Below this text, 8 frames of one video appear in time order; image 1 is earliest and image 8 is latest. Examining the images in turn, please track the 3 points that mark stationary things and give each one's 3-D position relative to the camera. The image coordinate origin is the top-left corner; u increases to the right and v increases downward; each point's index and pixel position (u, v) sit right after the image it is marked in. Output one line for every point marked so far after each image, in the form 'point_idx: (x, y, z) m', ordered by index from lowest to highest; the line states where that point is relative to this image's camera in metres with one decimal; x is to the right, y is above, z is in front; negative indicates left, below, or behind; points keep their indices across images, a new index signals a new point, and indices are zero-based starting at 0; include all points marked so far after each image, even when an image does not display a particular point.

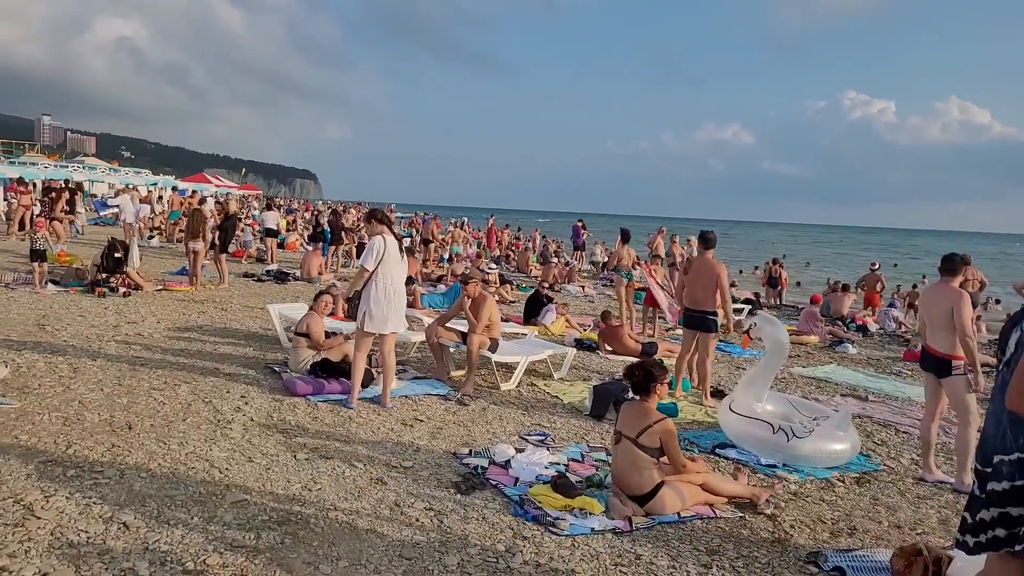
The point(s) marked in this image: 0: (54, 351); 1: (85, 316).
0: (-4.5, -0.6, +7.1) m
1: (-5.5, -0.4, +9.2) m
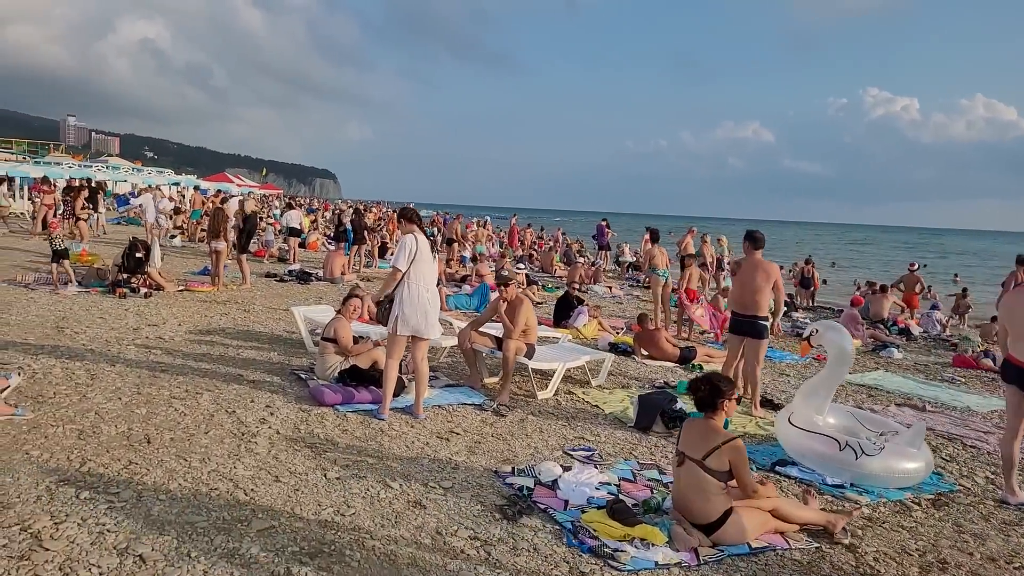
0: (-4.1, -0.6, +6.8) m
1: (-5.0, -0.4, +9.0) m
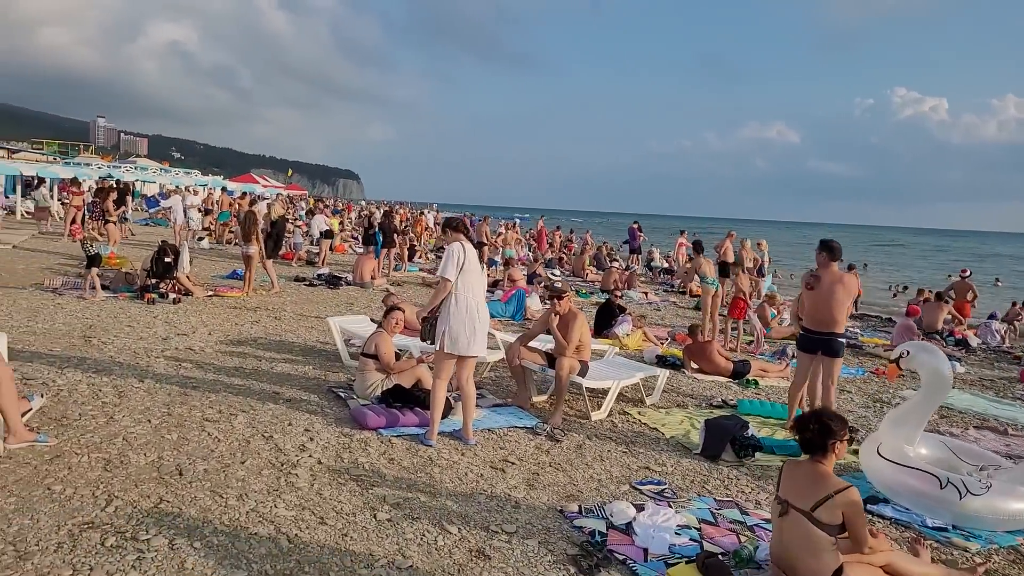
0: (-3.7, -0.7, +6.4) m
1: (-4.5, -0.5, +8.6) m
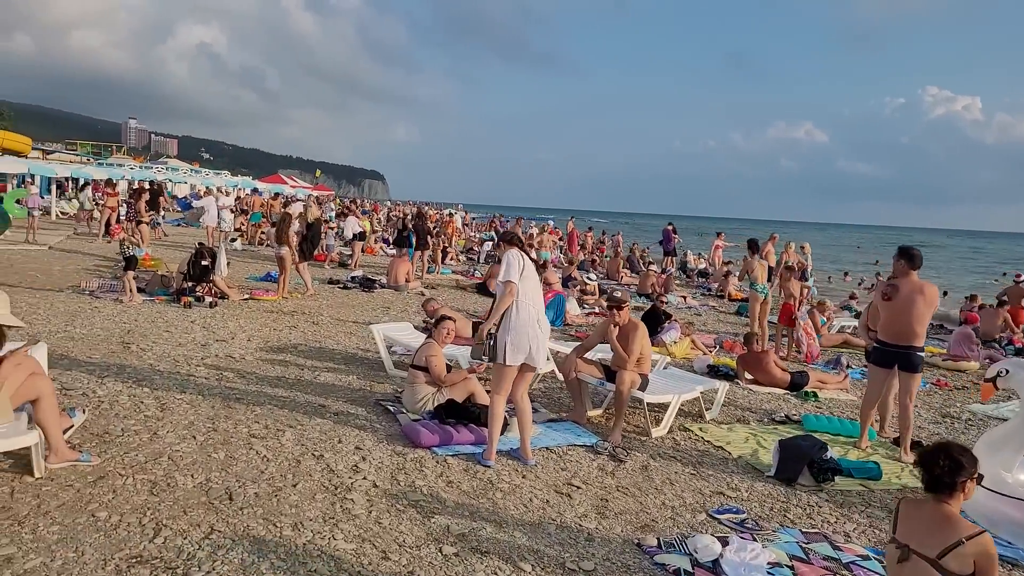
0: (-3.2, -0.8, +6.2) m
1: (-4.0, -0.5, +8.4) m
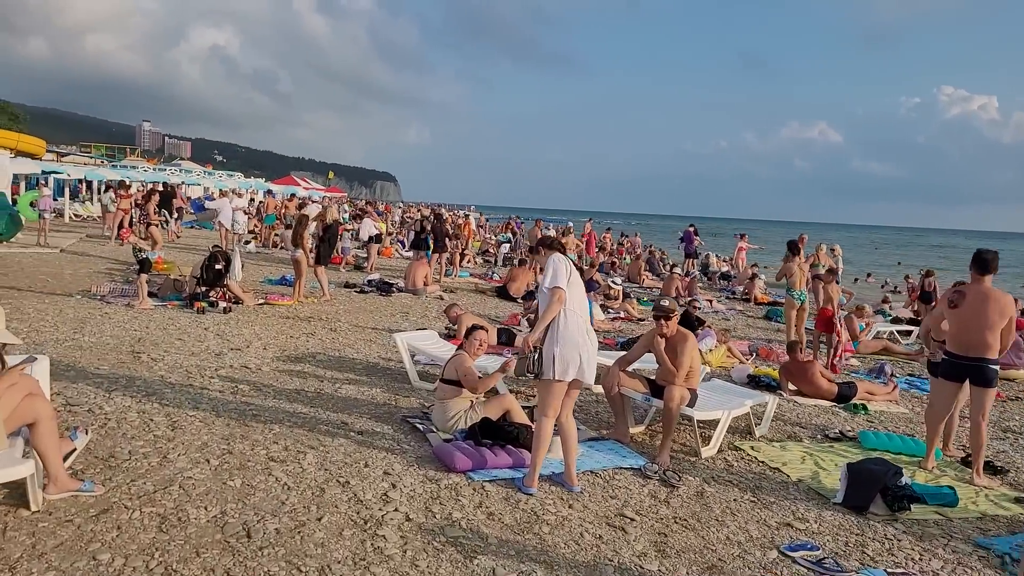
0: (-2.9, -0.8, +5.8) m
1: (-3.6, -0.6, +8.0) m
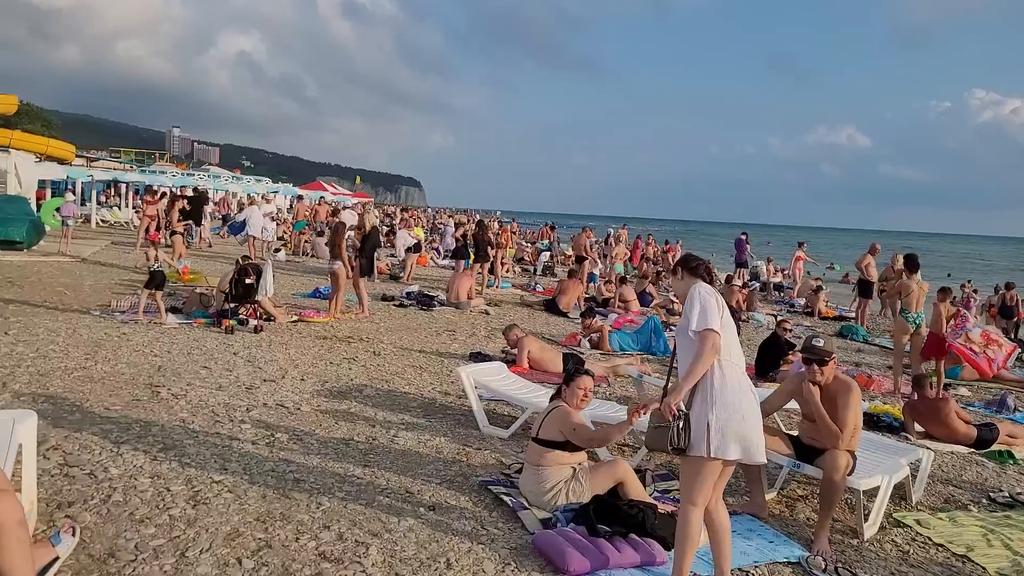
0: (-2.2, -1.0, +4.7) m
1: (-2.9, -0.8, +7.0) m
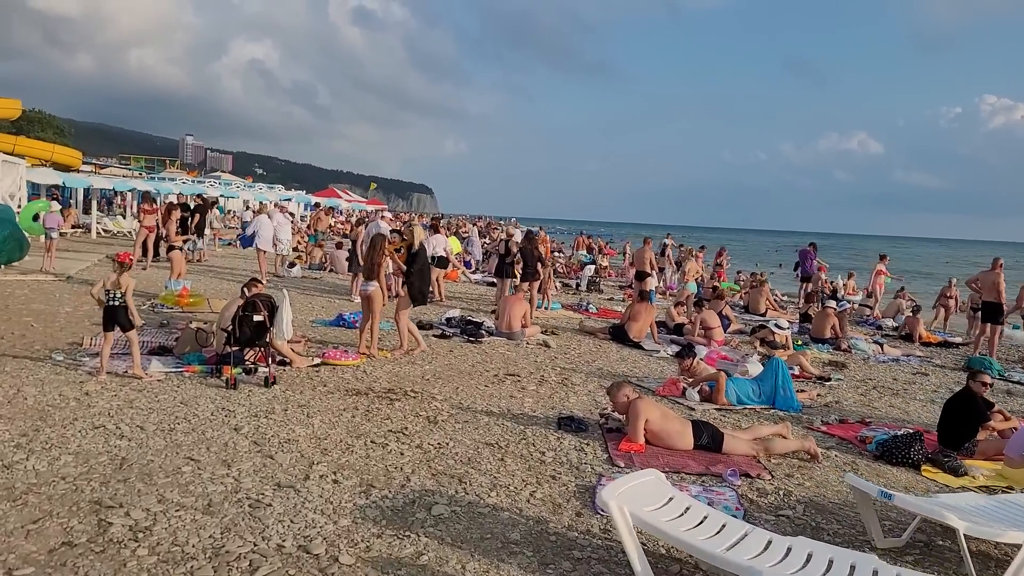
0: (-1.4, -1.4, +2.4) m
1: (-2.0, -1.1, +4.6) m
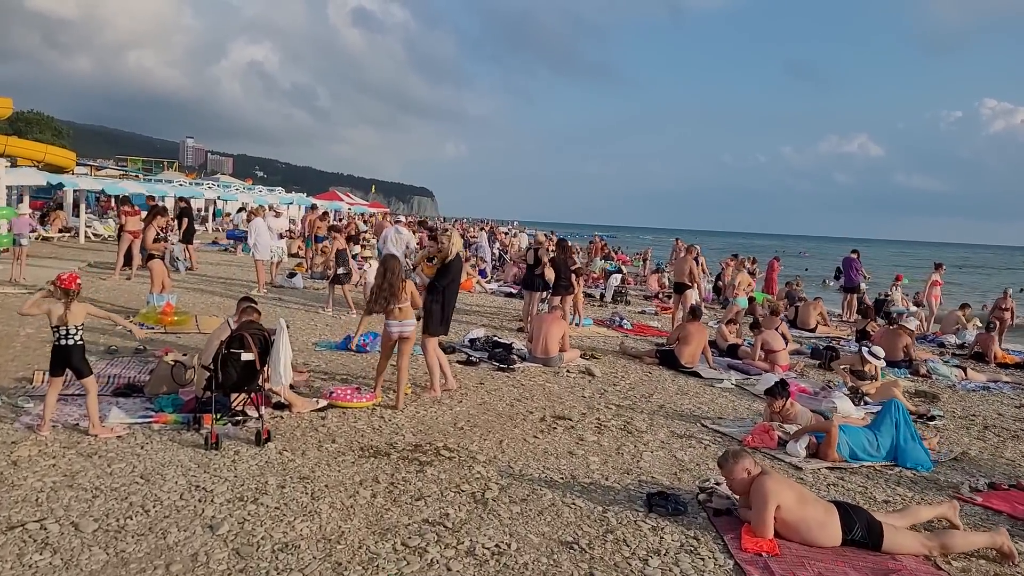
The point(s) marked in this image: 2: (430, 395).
0: (-0.9, -1.6, +0.8) m
1: (-1.5, -1.3, +3.0) m
2: (-0.9, -1.1, +7.3) m
